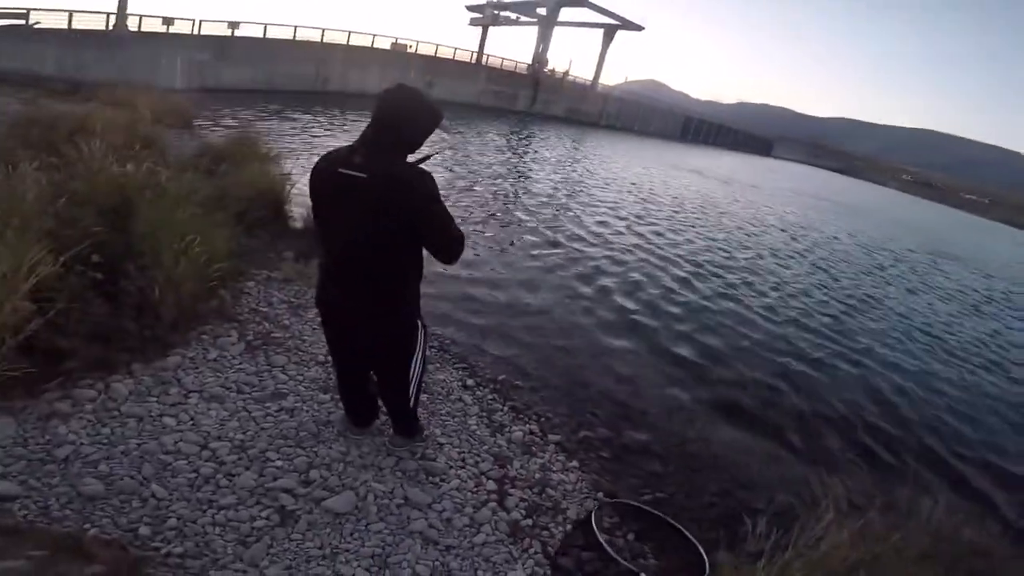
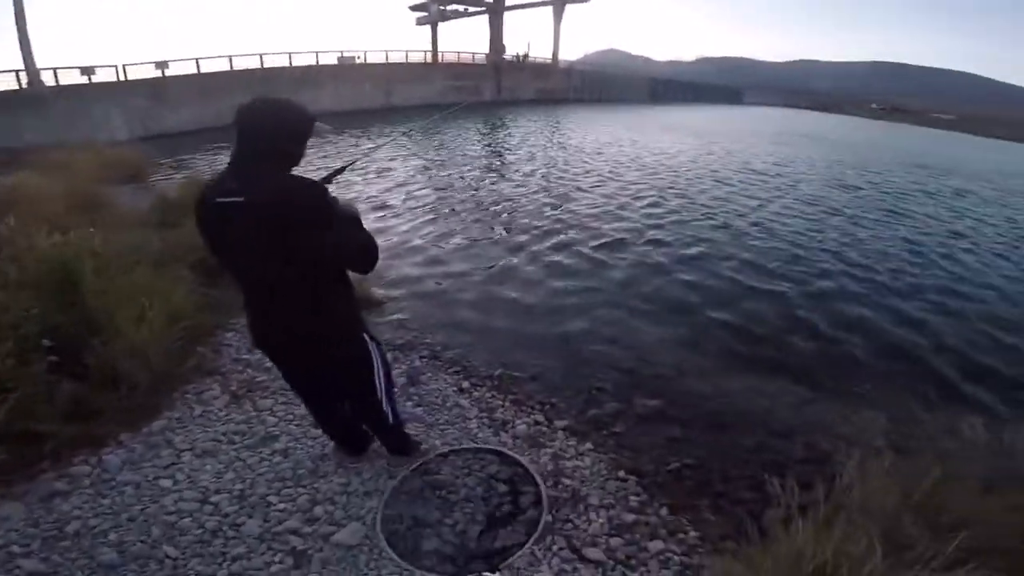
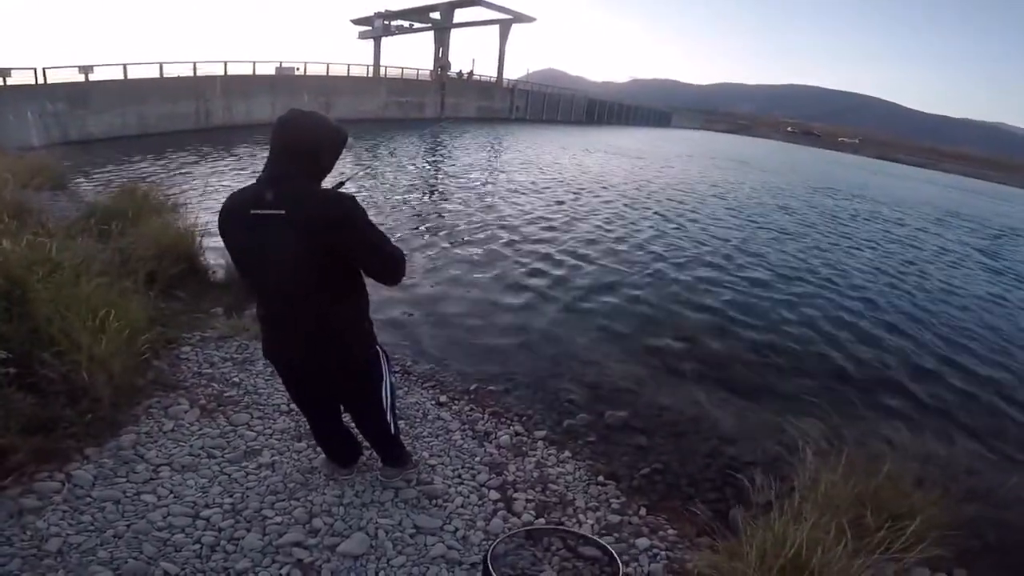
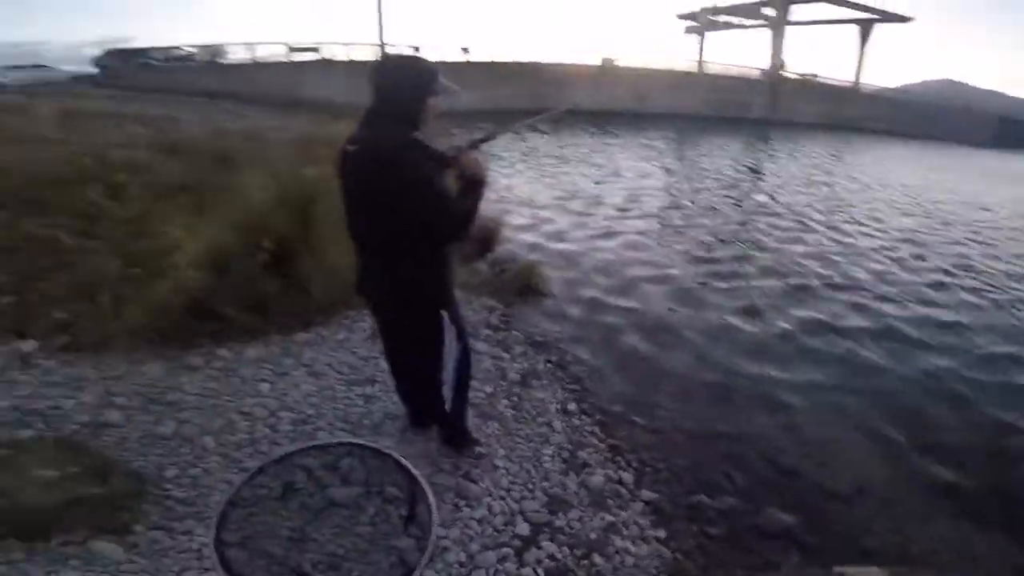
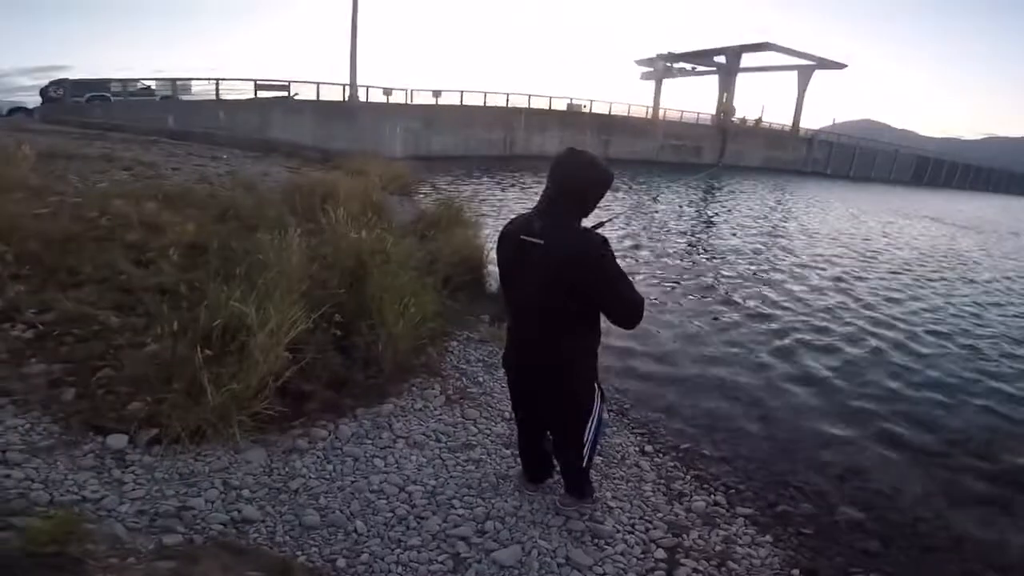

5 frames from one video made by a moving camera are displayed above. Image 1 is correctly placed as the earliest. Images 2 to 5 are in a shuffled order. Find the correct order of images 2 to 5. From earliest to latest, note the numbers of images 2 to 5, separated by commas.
5, 3, 2, 4
